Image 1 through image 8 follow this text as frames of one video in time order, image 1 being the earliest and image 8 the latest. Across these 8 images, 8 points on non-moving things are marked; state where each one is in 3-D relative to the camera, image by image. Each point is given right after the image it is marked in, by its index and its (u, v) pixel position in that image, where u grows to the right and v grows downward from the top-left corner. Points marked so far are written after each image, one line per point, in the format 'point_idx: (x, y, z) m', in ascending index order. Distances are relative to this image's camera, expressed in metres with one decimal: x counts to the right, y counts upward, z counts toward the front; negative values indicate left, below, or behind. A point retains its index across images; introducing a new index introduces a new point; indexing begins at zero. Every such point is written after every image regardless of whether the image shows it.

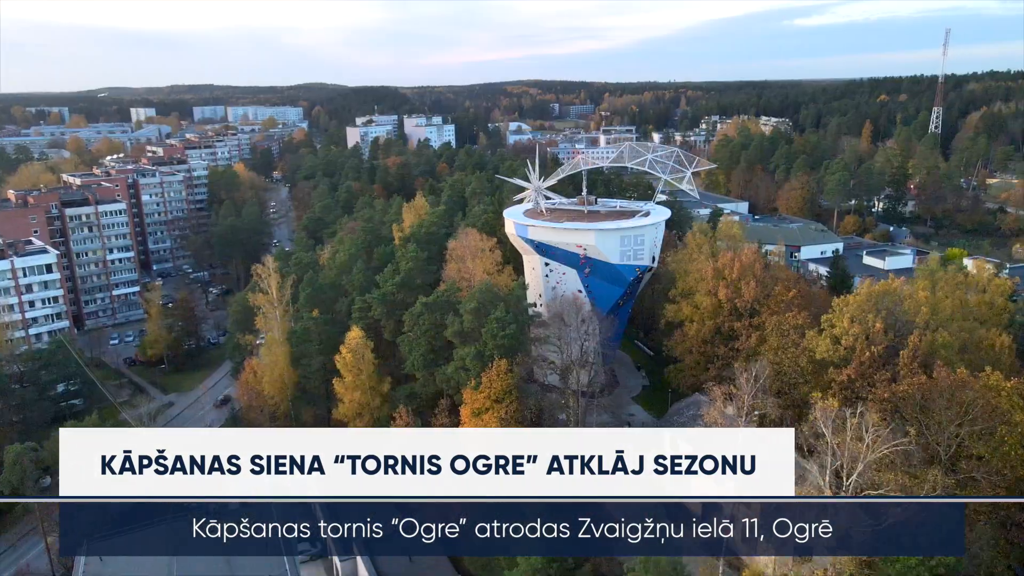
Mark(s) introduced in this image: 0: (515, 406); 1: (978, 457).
0: (+0.2, -3.0, +18.2) m
1: (+9.0, -3.3, +14.1) m
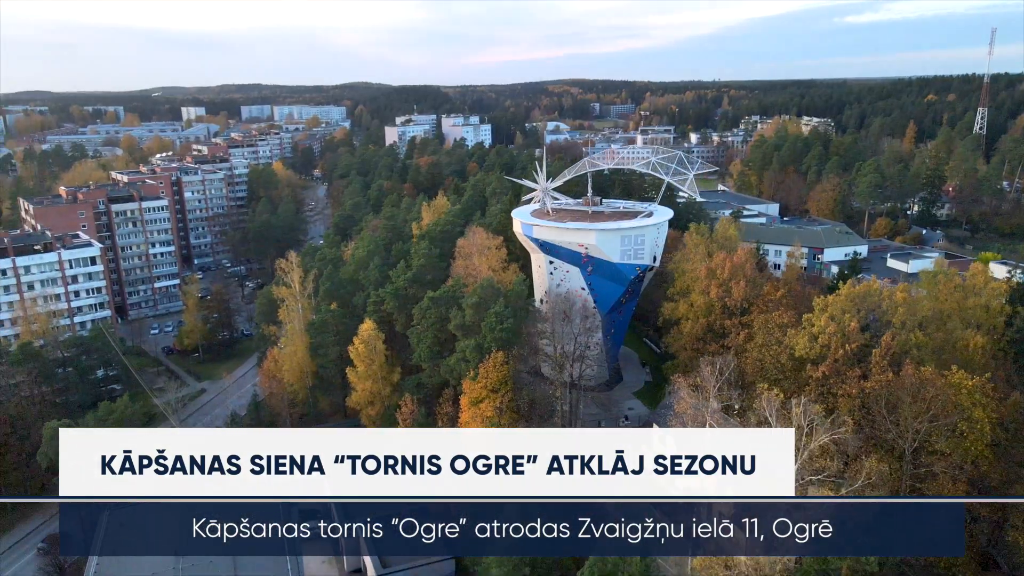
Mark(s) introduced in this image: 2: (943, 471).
0: (0.0, -2.9, +19.2) m
1: (+8.6, -3.4, +14.7) m
2: (+8.6, -3.7, +14.4) m
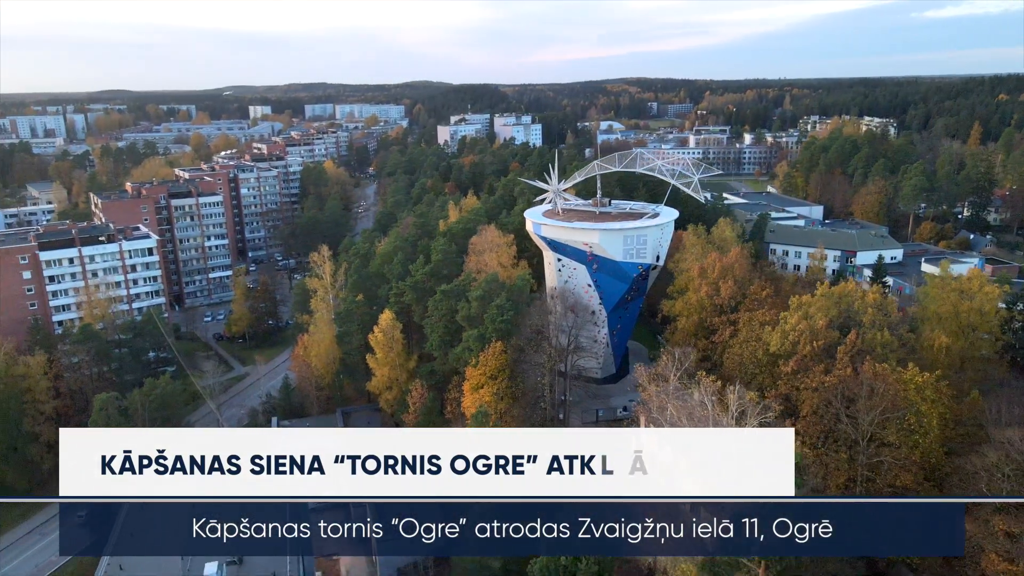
0: (-0.1, -2.7, +20.7) m
1: (+8.0, -3.4, +15.5) m
2: (+8.0, -3.7, +15.2) m
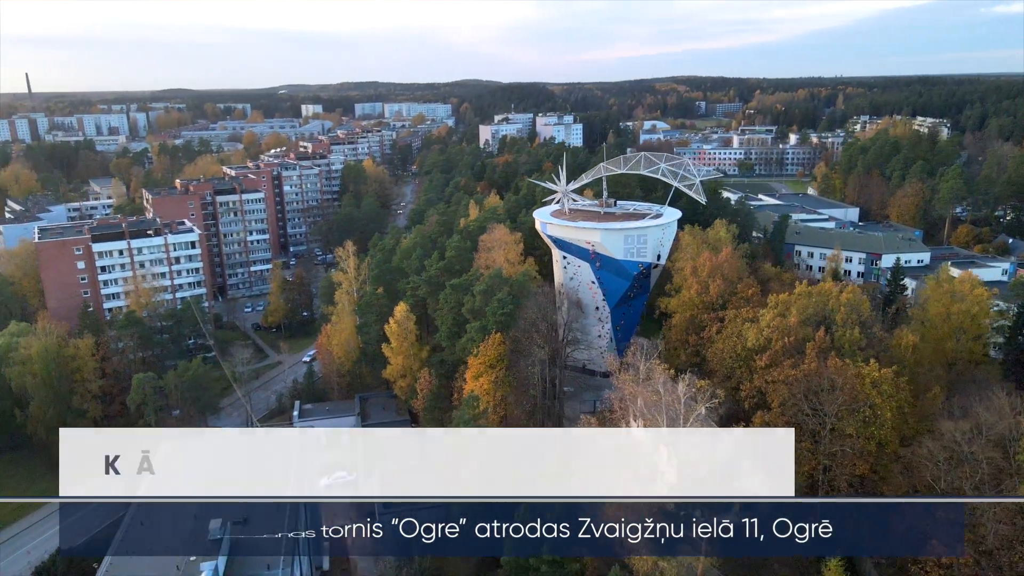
0: (-0.3, -2.6, +22.1) m
1: (+7.5, -3.4, +16.4) m
2: (+7.5, -3.7, +16.1) m
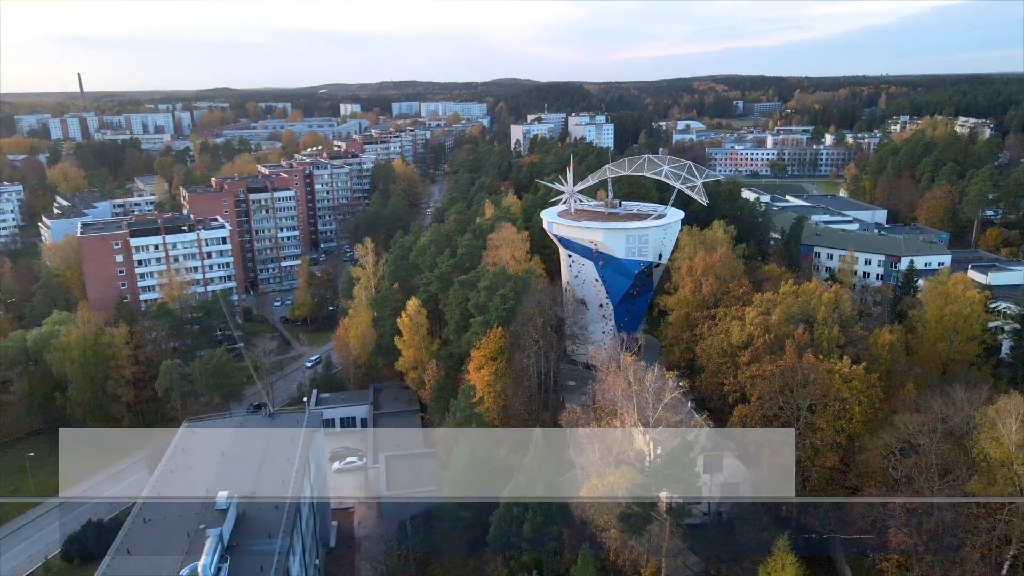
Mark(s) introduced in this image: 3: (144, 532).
0: (-0.3, -2.4, +23.2) m
1: (+7.2, -3.3, +17.1) m
2: (+7.1, -3.6, +16.8) m
3: (-8.6, -5.7, +16.7) m
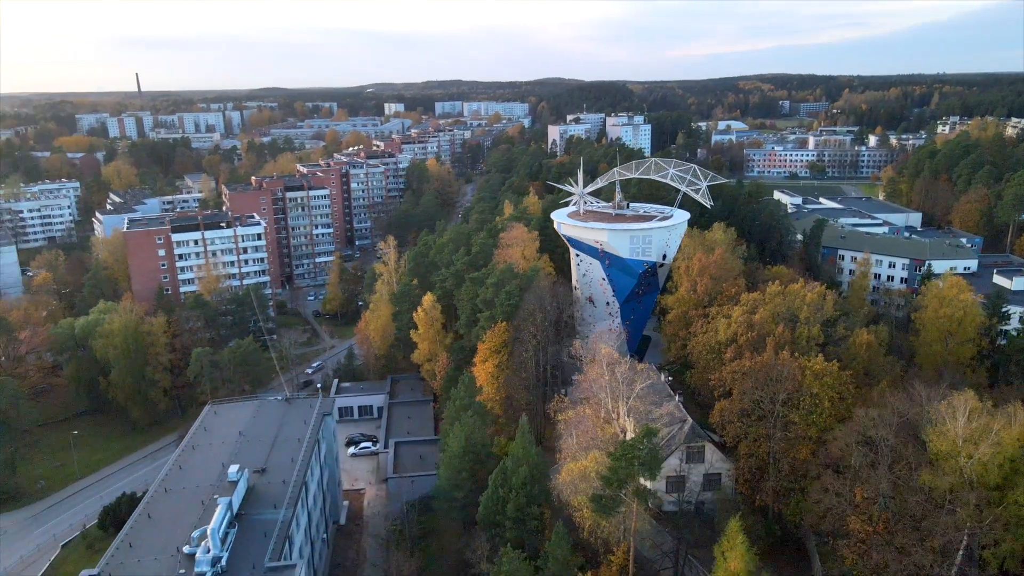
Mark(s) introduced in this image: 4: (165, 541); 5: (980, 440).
0: (-0.3, -2.3, +24.4) m
1: (+6.8, -3.3, +17.9) m
2: (+6.8, -3.6, +17.7) m
3: (-8.9, -5.4, +18.4) m
4: (-8.1, -5.9, +16.7) m
5: (+9.1, -3.0, +14.0) m
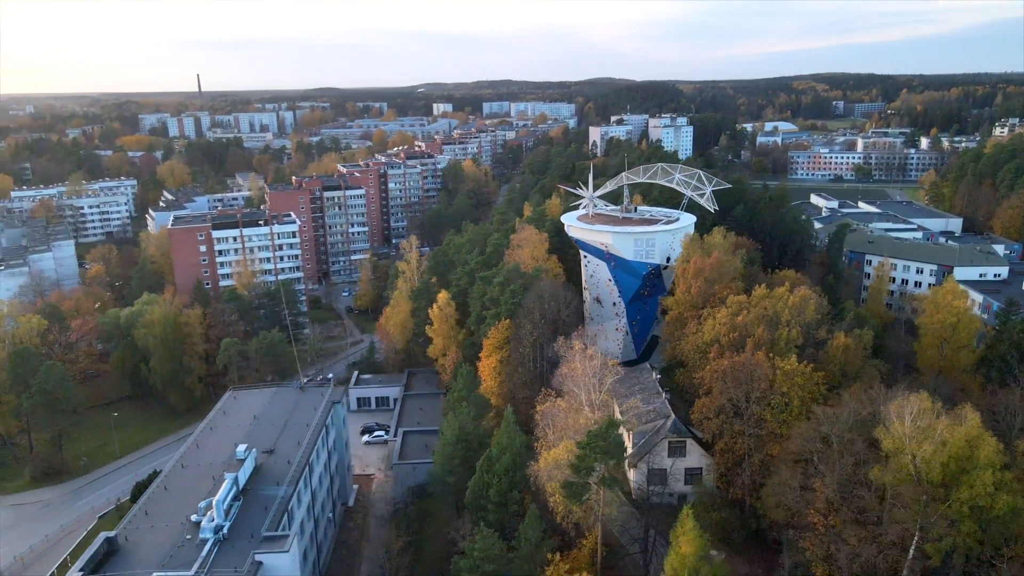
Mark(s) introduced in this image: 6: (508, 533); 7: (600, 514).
0: (-0.3, -2.3, +25.6) m
1: (+6.4, -3.4, +18.7) m
2: (+6.3, -3.7, +18.4) m
3: (-9.3, -5.2, +20.2) m
4: (-8.6, -5.7, +18.4) m
5: (+8.4, -3.1, +14.7) m
6: (-0.1, -6.5, +19.0) m
7: (+2.1, -5.4, +17.3) m
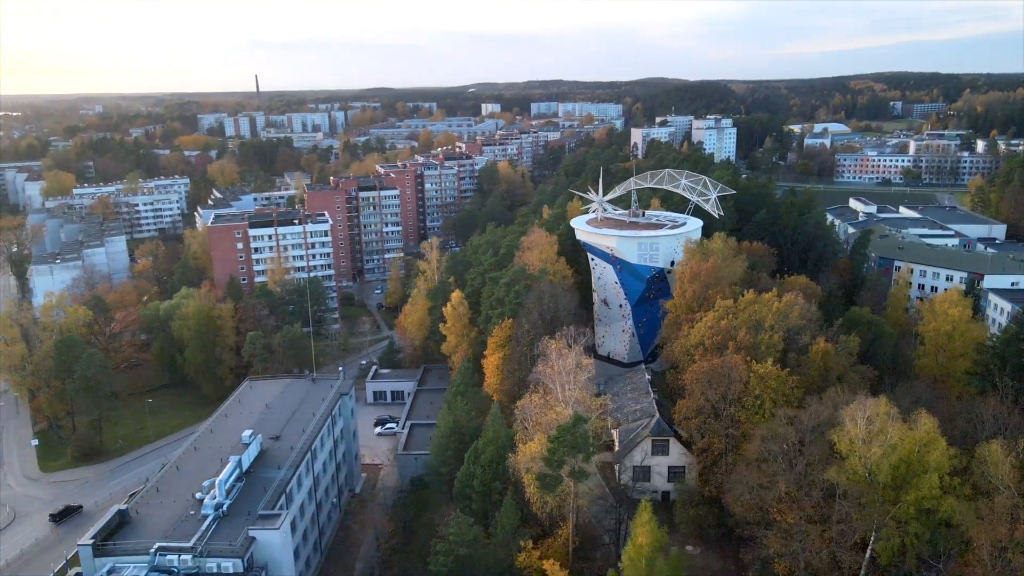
0: (-0.2, -2.3, +26.6) m
1: (+5.9, -3.6, +19.2) m
2: (+5.8, -3.9, +19.0) m
3: (-9.7, -5.1, +21.8) m
4: (-9.1, -5.6, +20.0) m
5: (+7.7, -3.3, +15.1) m
6: (-0.6, -6.5, +20.0) m
7: (+1.5, -5.5, +18.1) m
